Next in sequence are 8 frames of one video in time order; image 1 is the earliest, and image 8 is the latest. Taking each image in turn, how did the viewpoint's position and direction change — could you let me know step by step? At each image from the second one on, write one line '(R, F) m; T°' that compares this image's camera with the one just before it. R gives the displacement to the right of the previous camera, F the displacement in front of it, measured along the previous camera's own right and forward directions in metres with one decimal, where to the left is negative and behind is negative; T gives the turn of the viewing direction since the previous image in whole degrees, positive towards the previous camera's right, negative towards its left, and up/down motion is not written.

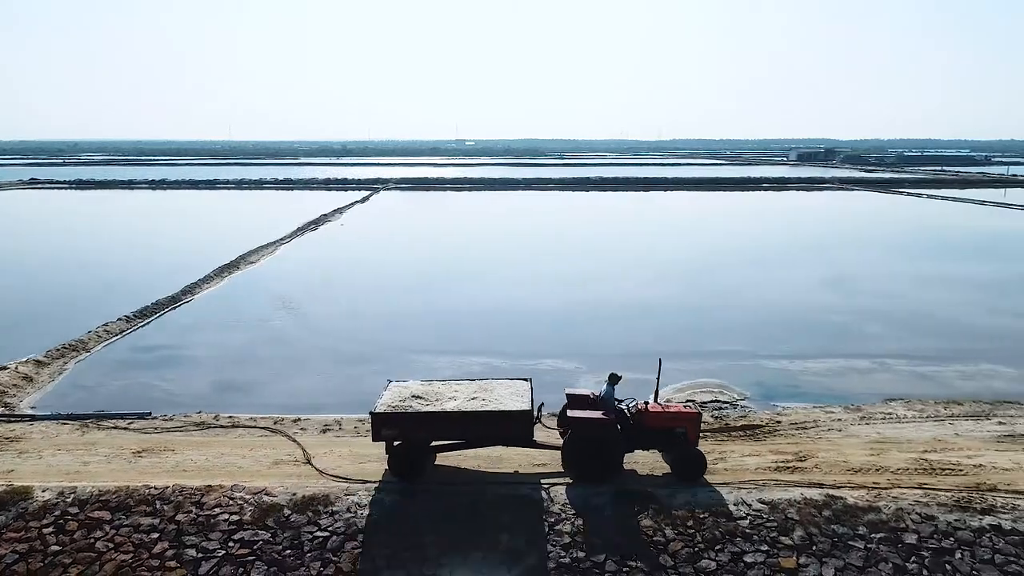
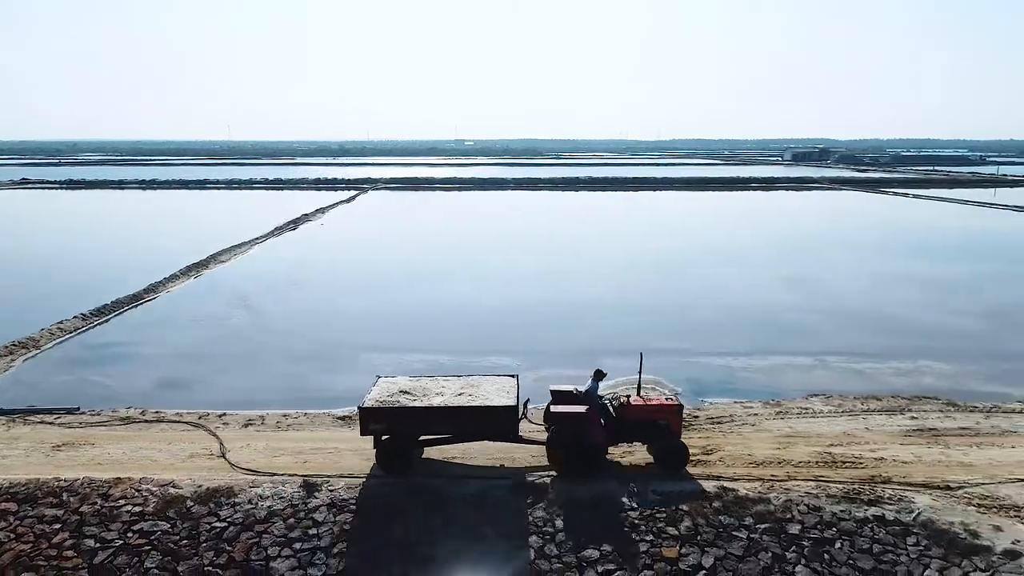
(+0.7, -0.1) m; 0°
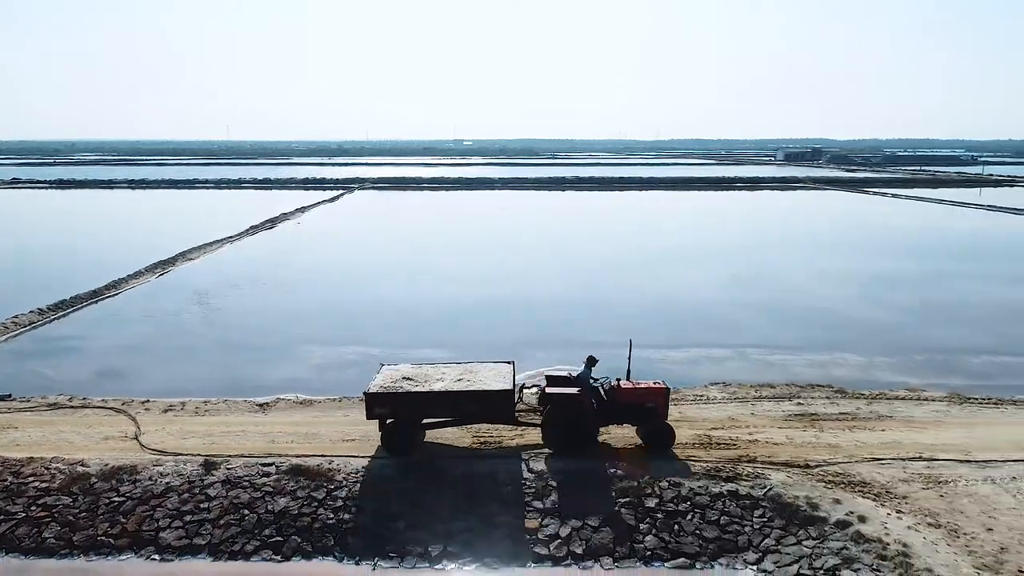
(+0.9, -0.4) m; 0°
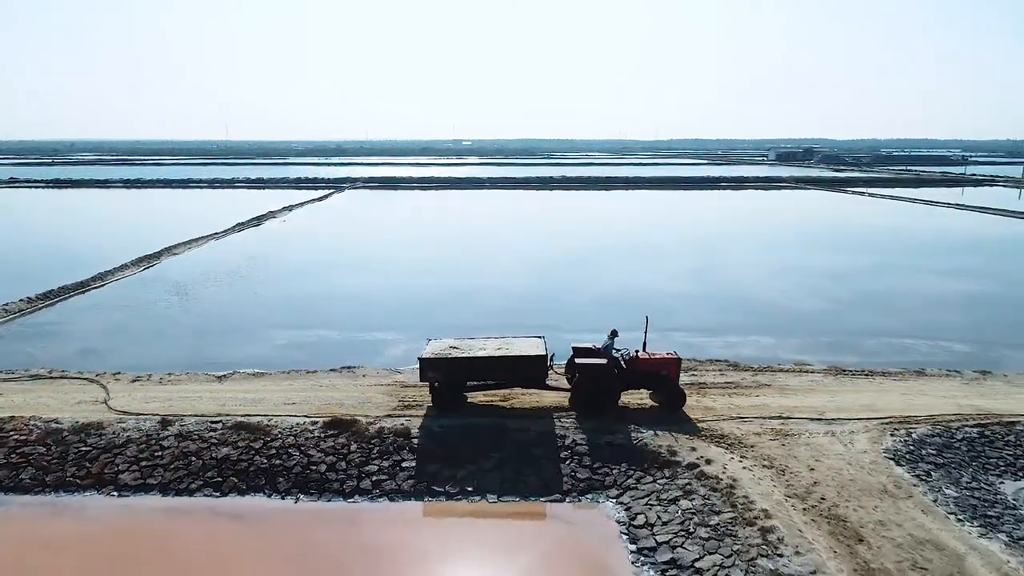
(+0.8, -1.0) m; 0°
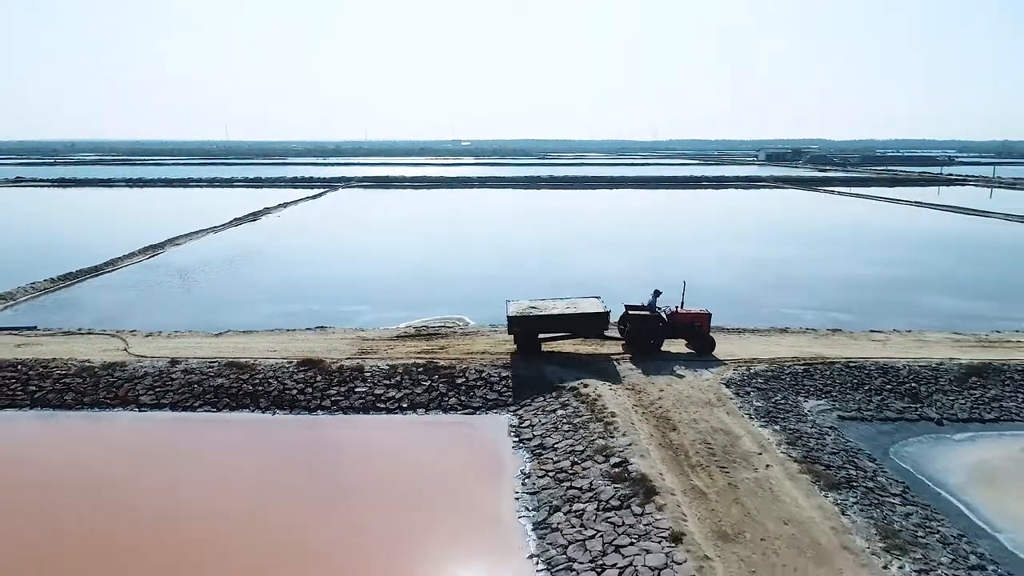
(+0.8, -2.1) m; 0°
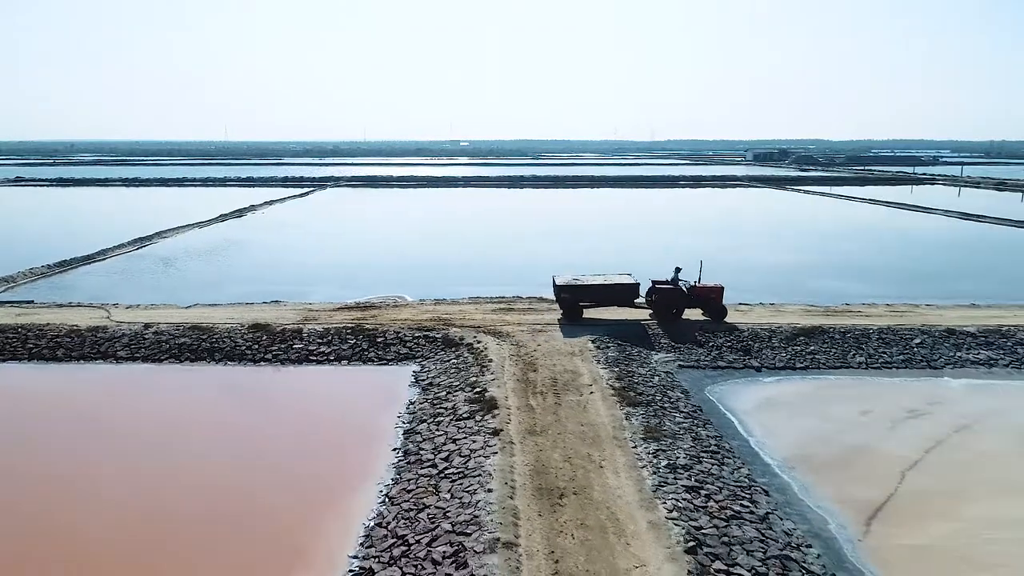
(+1.2, -2.0) m; 0°
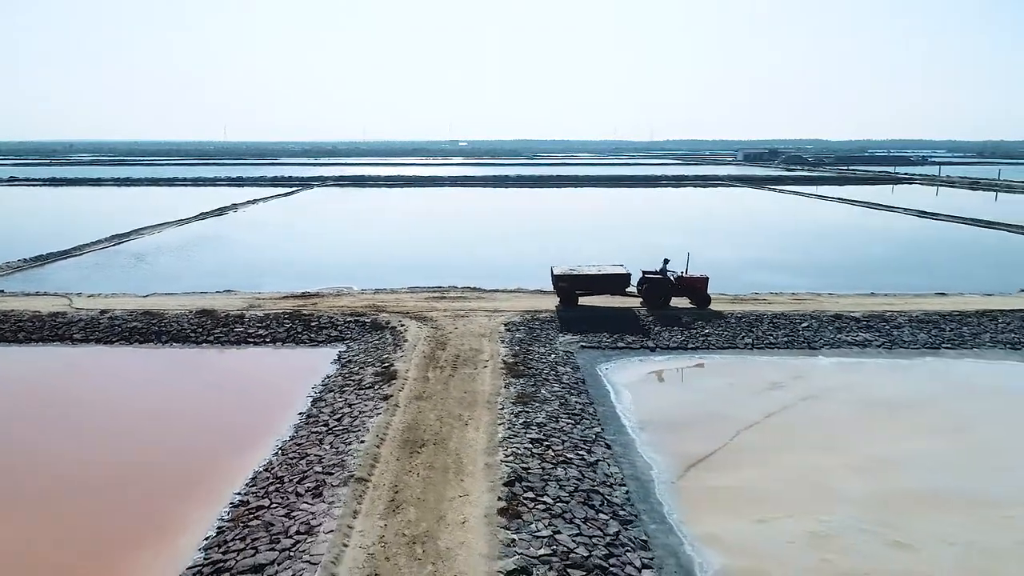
(+1.2, -1.0) m; 0°
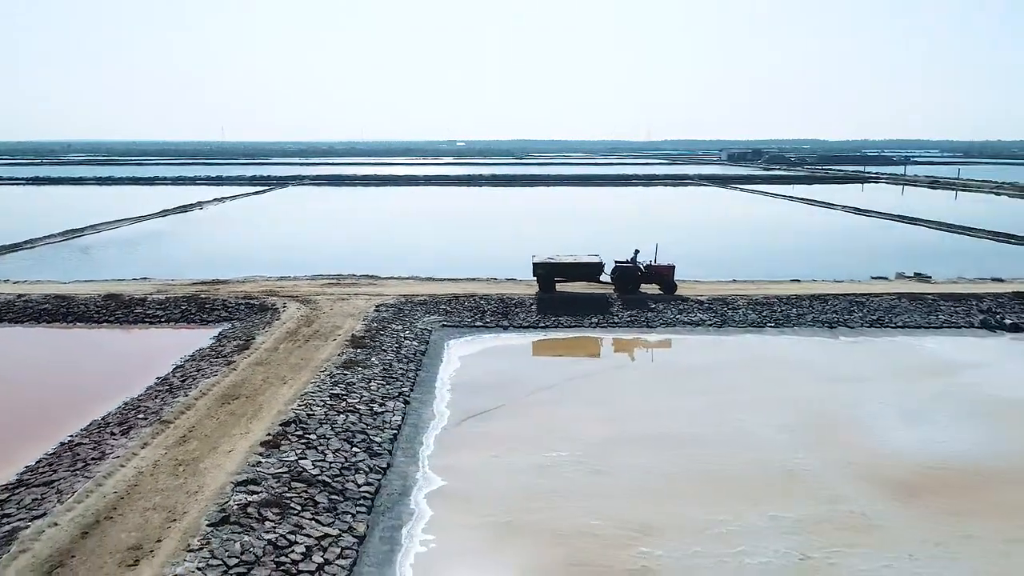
(+2.1, -1.2) m; 0°
